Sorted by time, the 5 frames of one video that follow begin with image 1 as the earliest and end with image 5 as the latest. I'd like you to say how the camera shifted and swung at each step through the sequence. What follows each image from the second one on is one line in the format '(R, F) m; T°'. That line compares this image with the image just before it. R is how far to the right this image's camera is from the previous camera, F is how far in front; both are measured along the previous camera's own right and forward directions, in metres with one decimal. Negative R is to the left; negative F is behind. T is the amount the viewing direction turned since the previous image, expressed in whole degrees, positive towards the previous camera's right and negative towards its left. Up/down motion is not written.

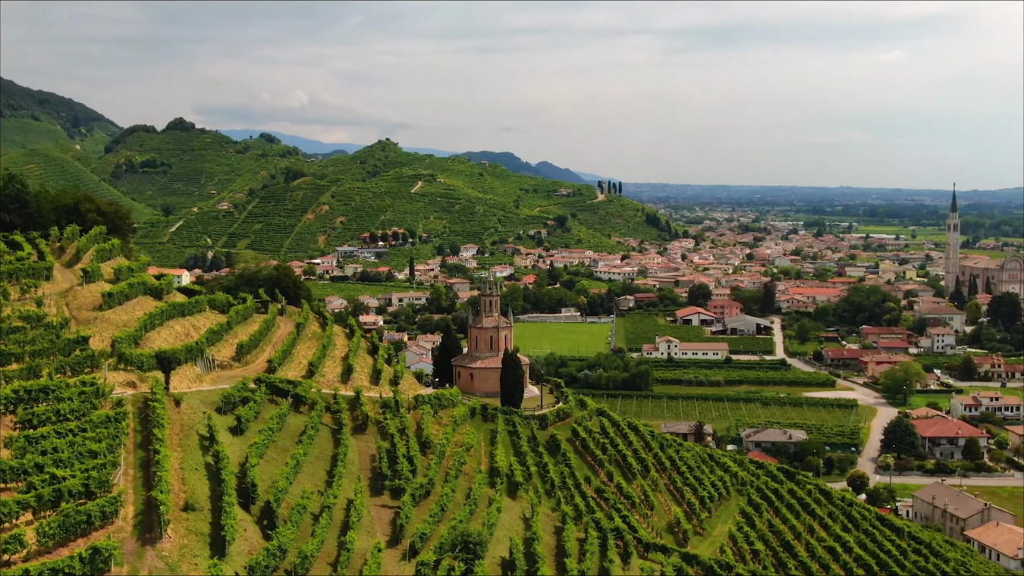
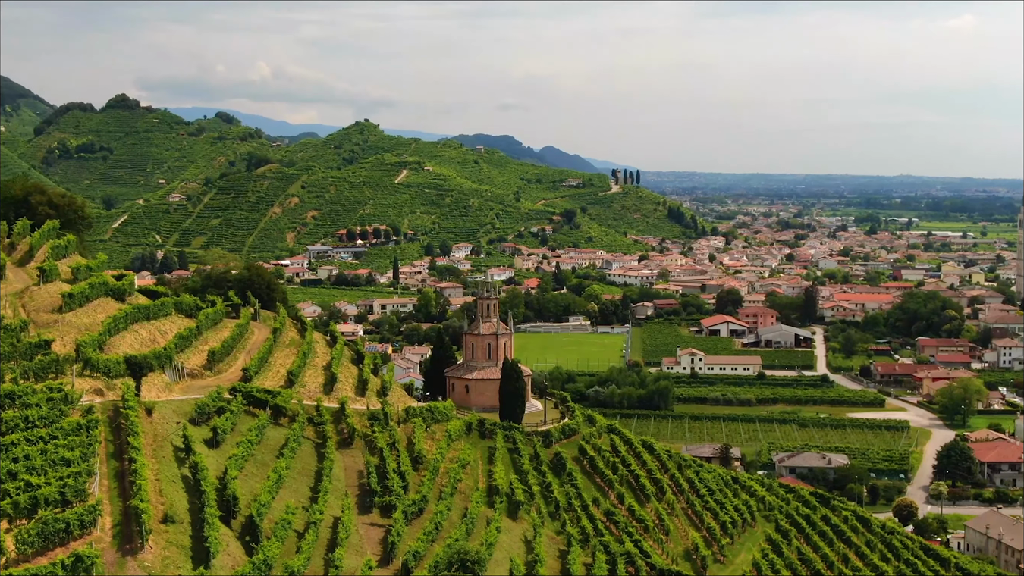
(+0.1, +4.5) m; 0°
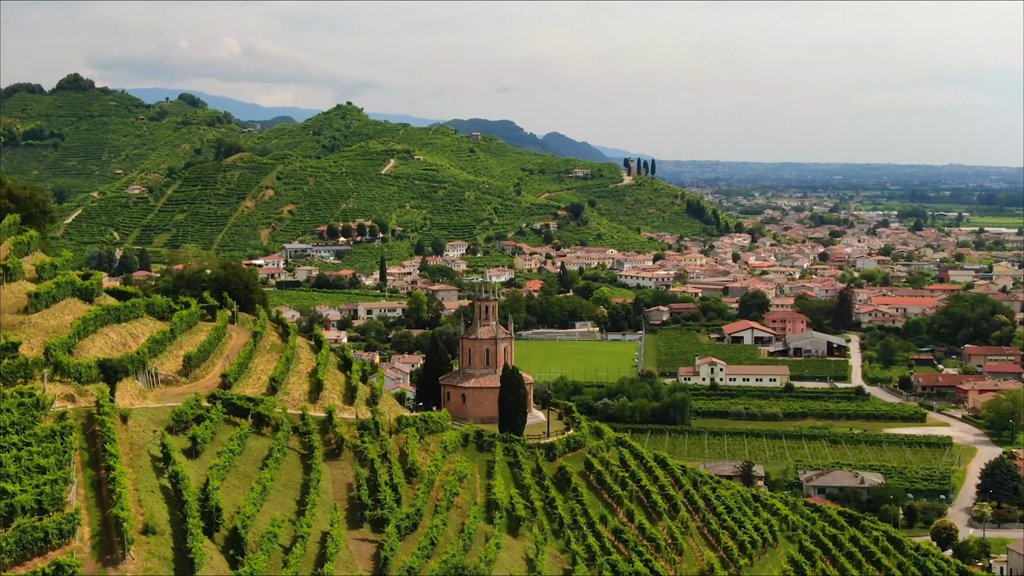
(0.0, +2.9) m; 0°
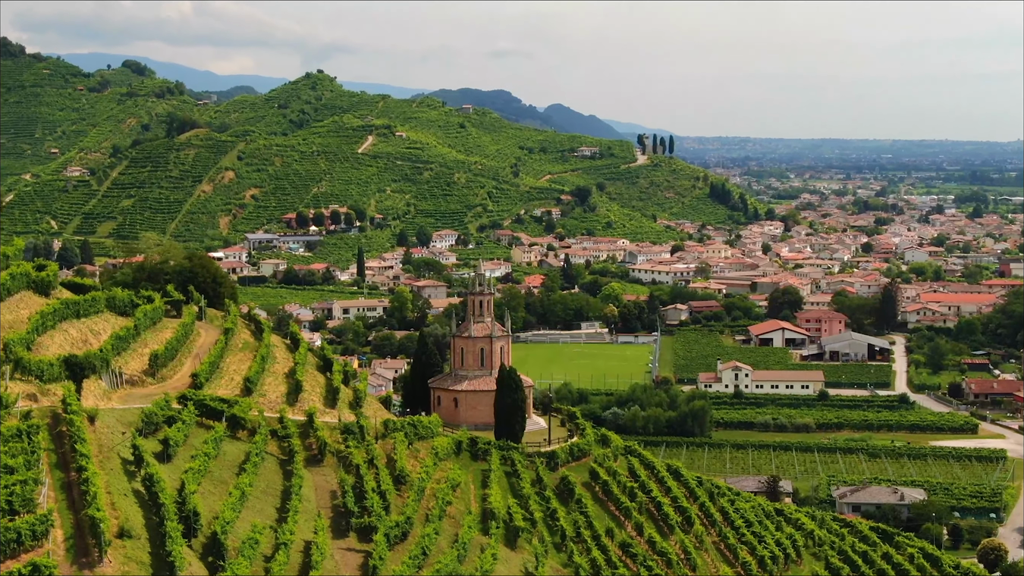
(0.0, +3.2) m; 0°
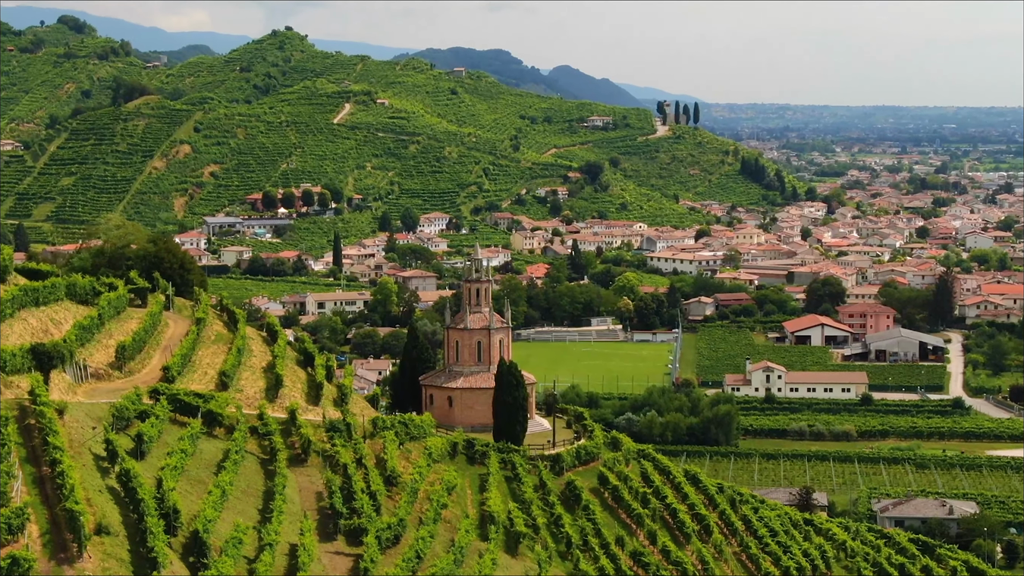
(0.0, +2.9) m; 0°
